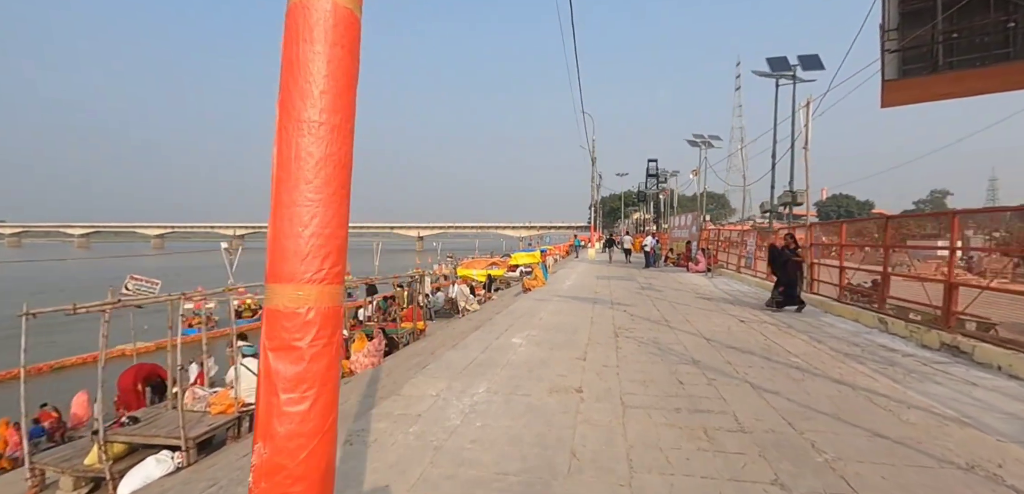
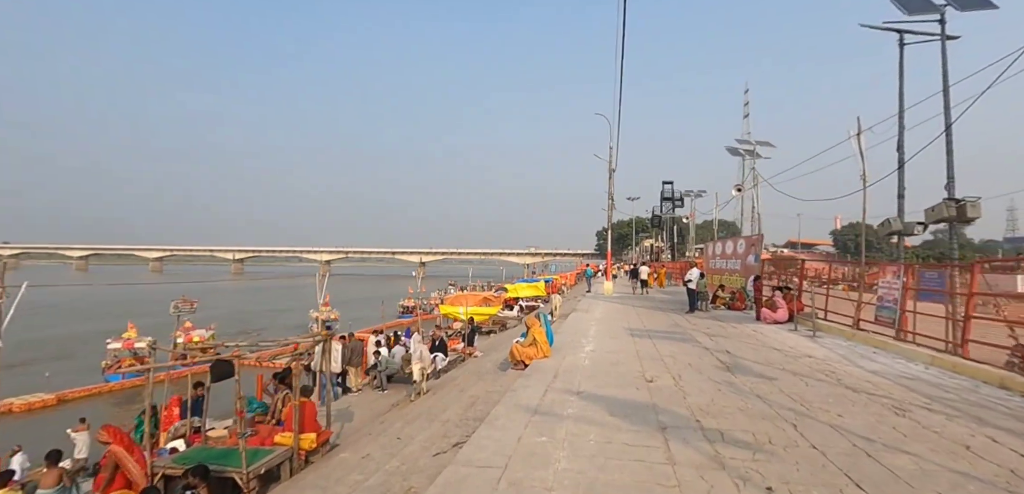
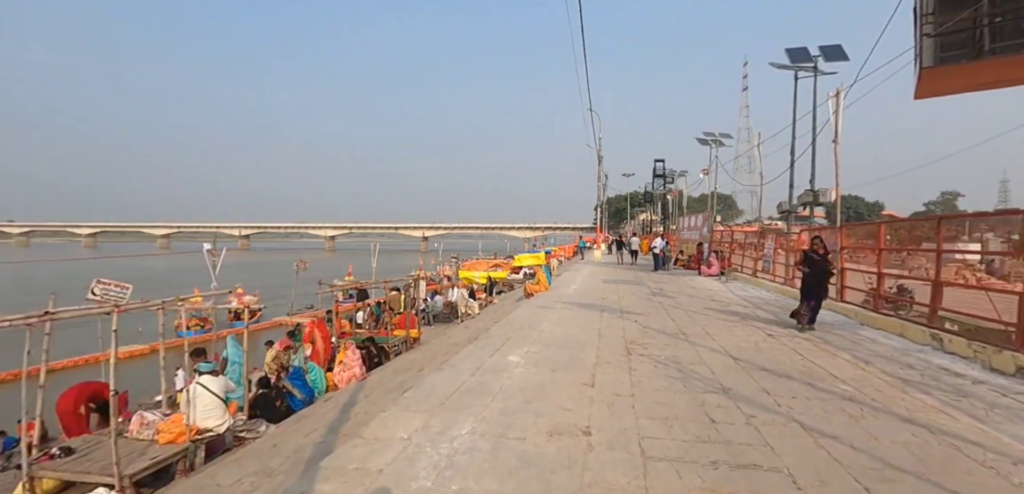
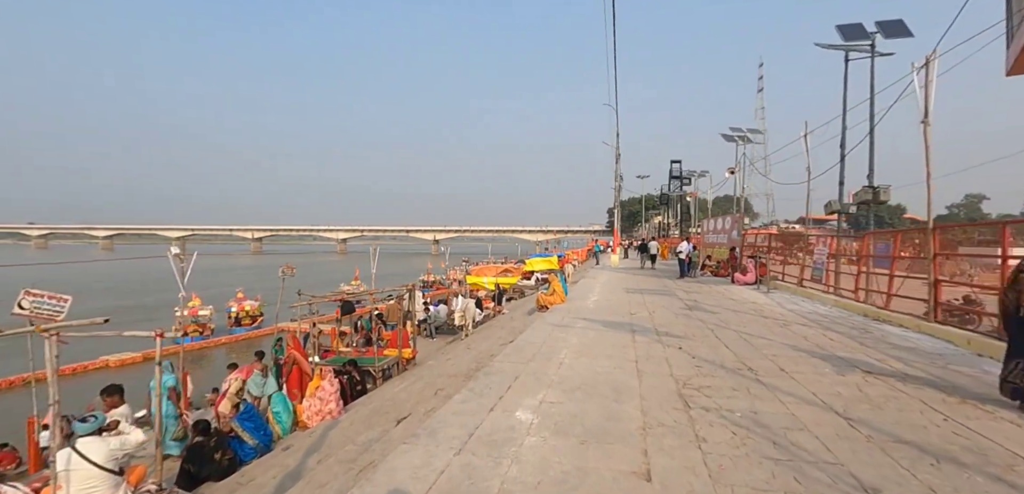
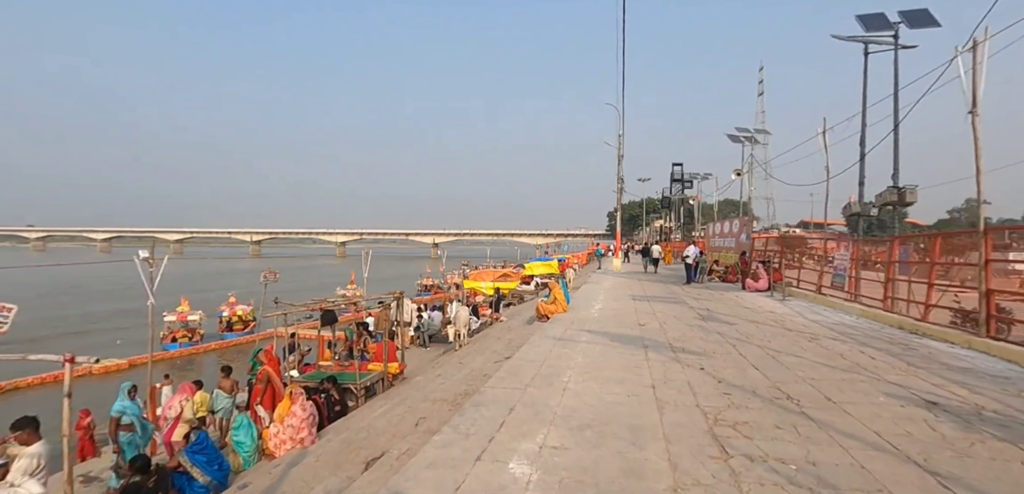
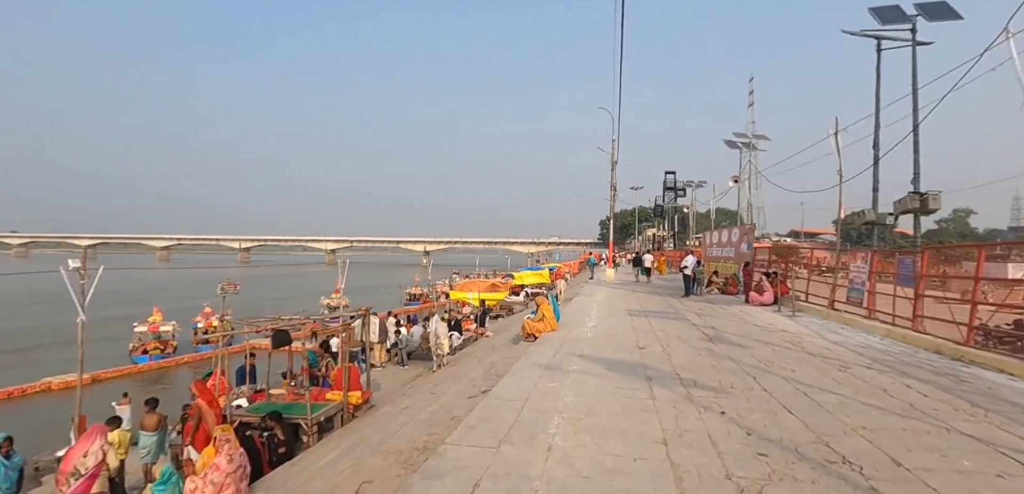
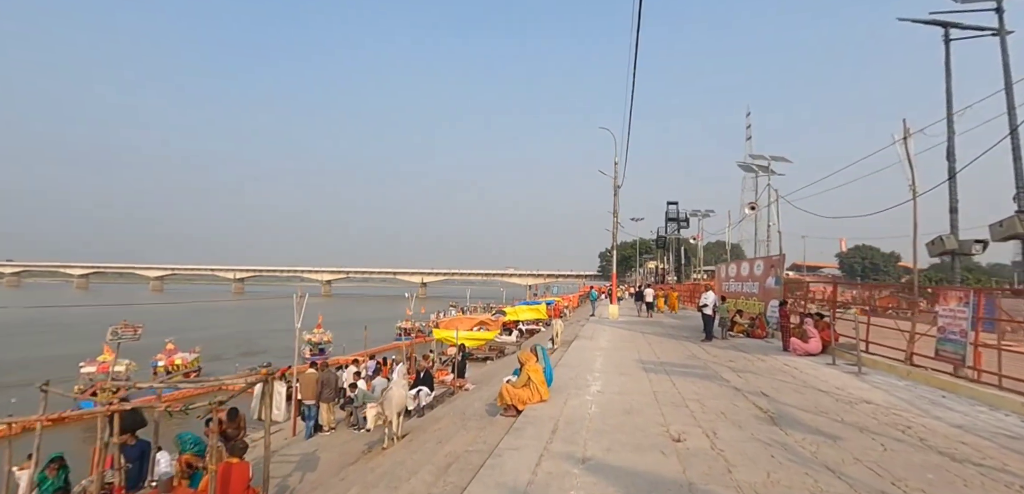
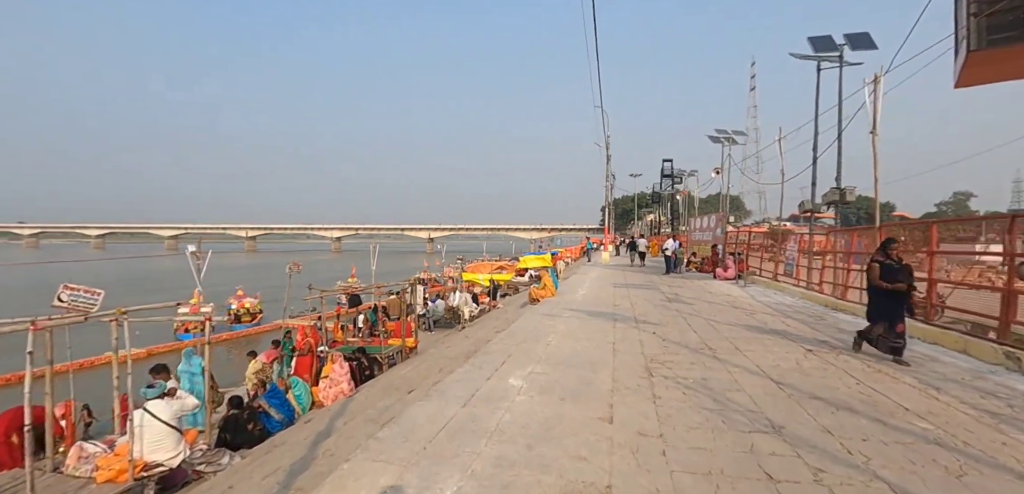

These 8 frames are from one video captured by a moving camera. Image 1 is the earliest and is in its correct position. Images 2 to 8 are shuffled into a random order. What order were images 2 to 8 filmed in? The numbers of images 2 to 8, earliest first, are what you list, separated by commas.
3, 8, 4, 5, 6, 2, 7
